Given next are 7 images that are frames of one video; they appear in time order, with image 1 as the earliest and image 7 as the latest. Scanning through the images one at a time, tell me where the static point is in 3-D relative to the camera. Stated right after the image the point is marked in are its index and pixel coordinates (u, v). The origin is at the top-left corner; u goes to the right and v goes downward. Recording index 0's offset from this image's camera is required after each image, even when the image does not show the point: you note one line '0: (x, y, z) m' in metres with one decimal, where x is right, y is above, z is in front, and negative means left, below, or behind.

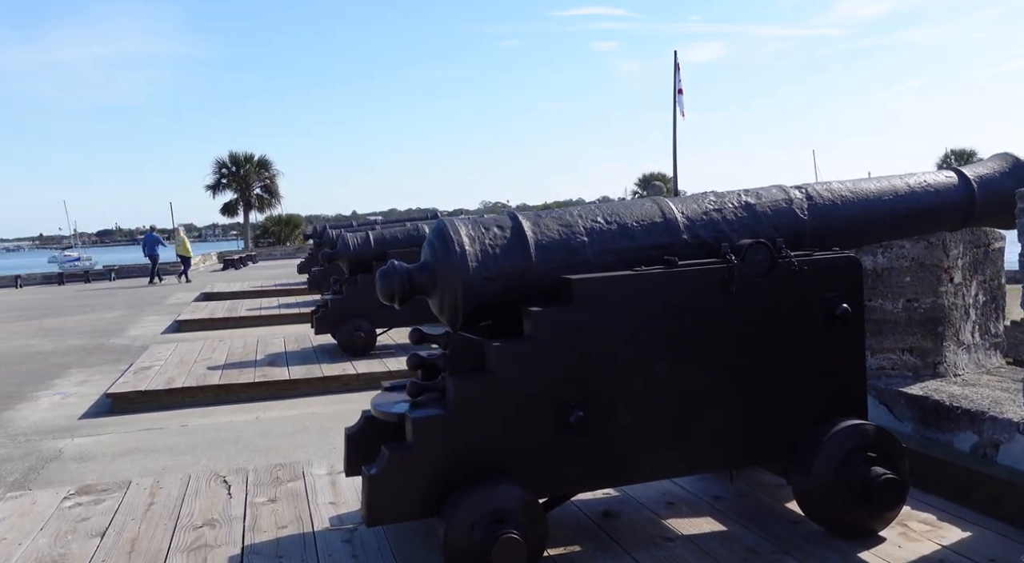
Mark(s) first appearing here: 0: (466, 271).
0: (-0.1, 0.0, +2.5) m
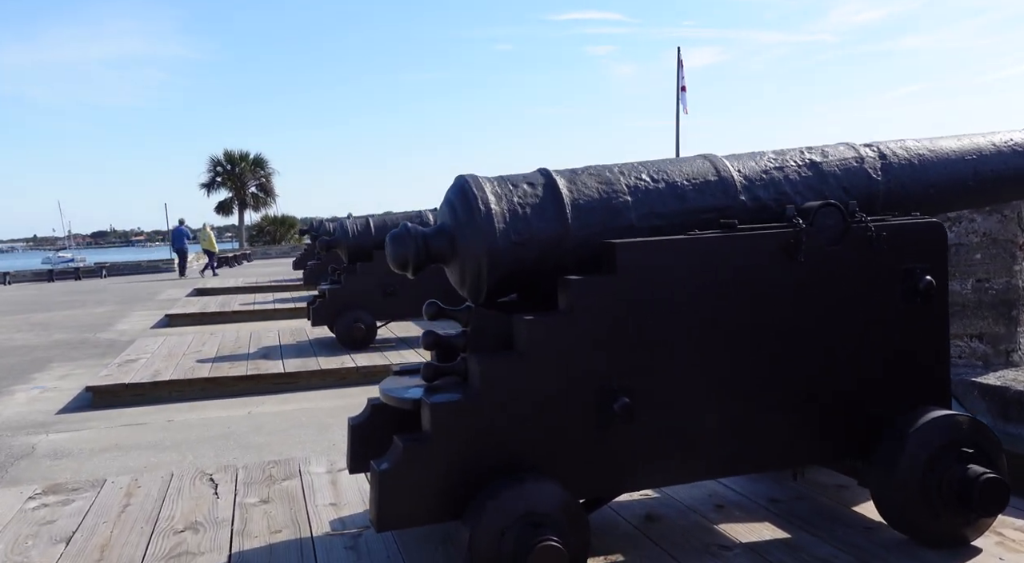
0: (0.0, +0.1, +2.2) m
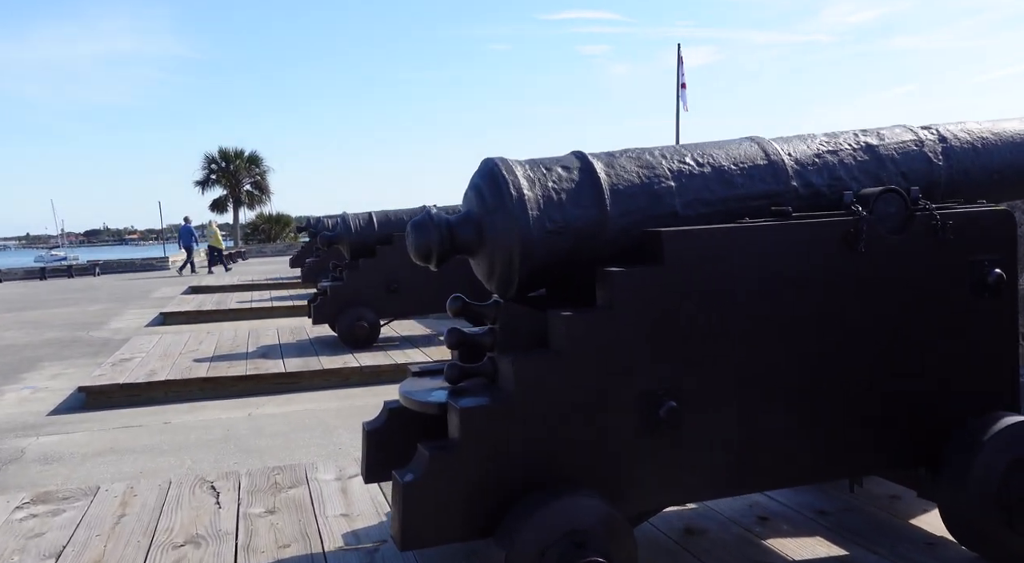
0: (0.0, +0.1, +2.0) m
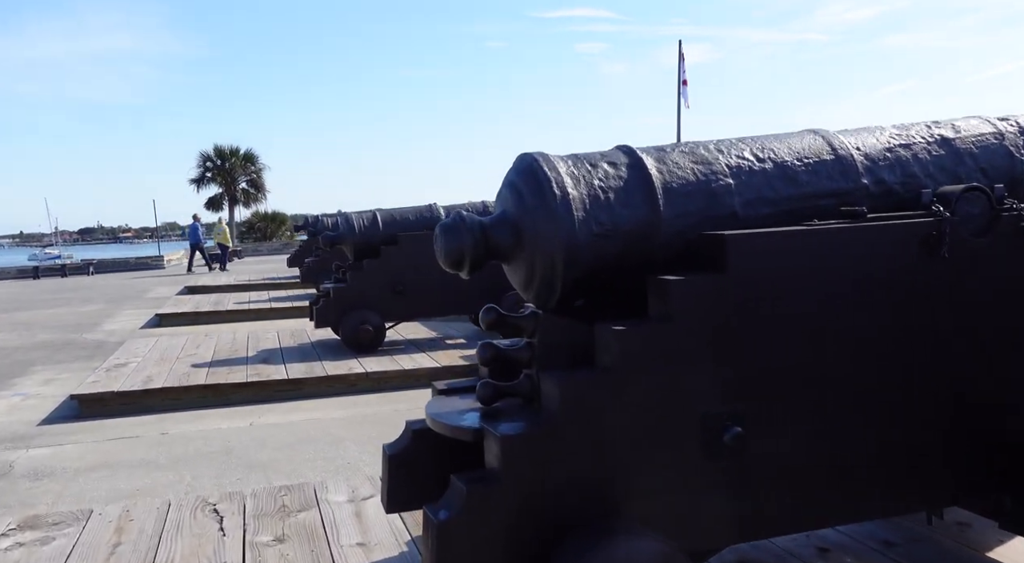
0: (+0.1, +0.1, +1.8) m
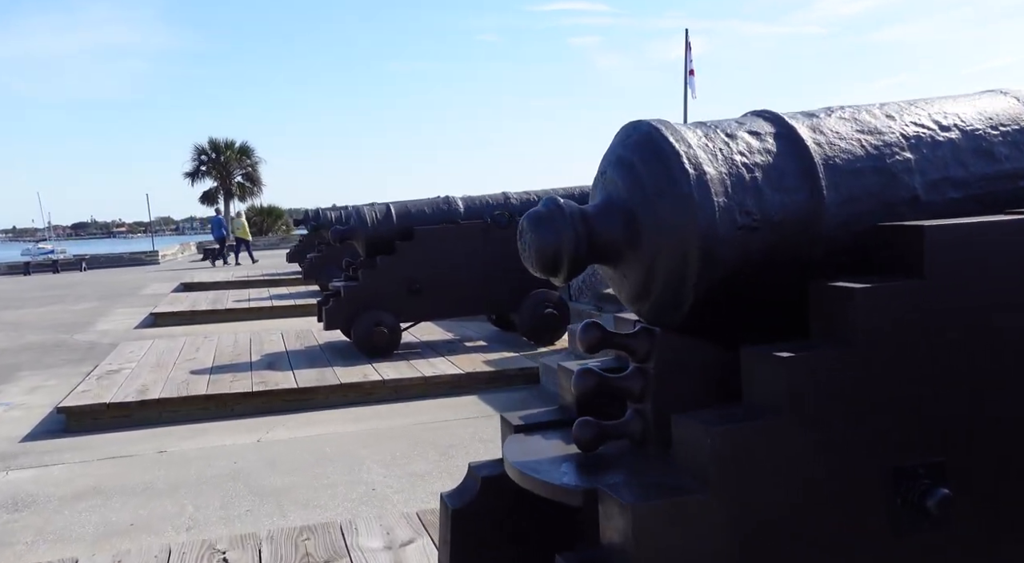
0: (+0.3, +0.1, +1.3) m
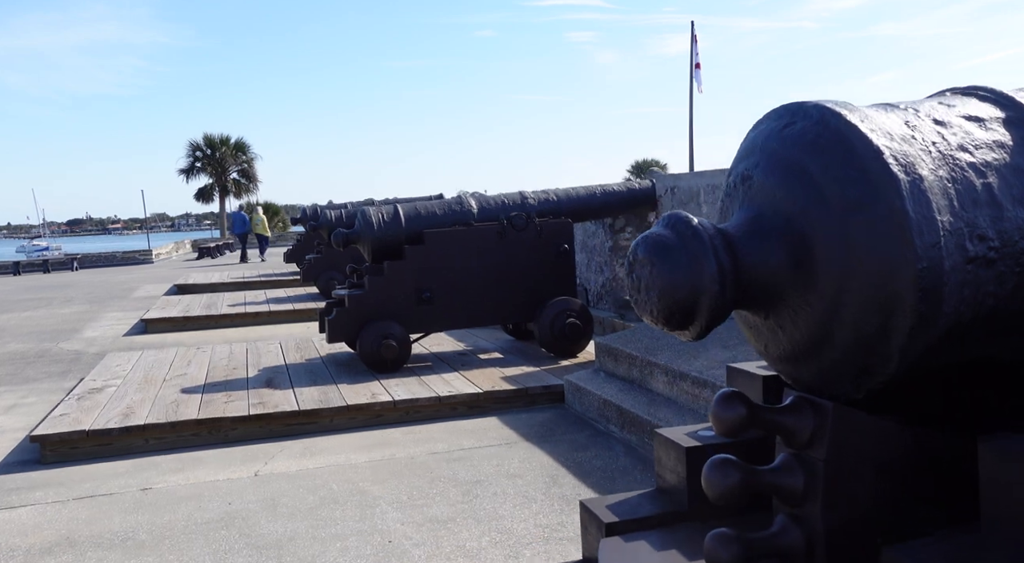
0: (+0.4, 0.0, +0.9) m
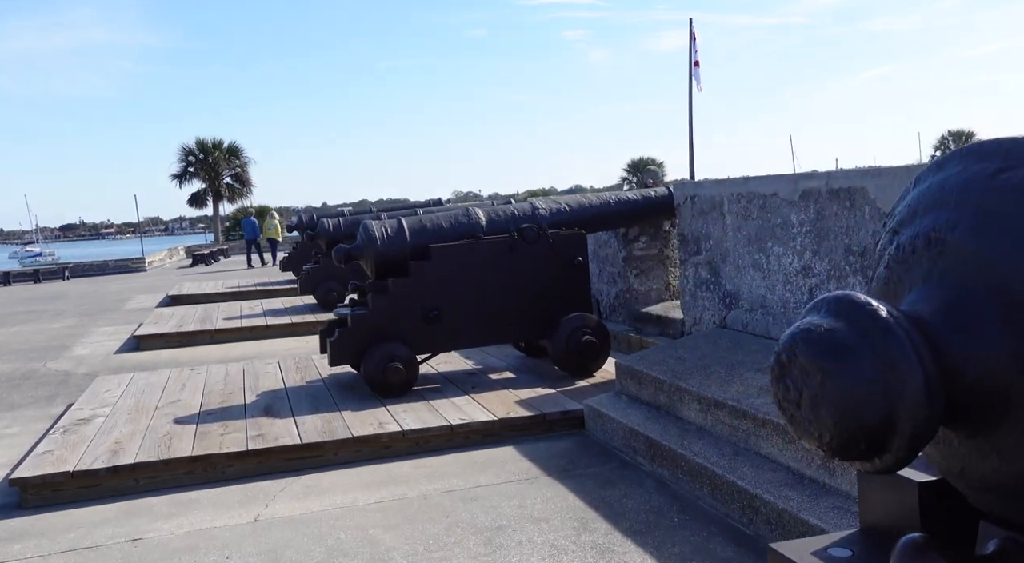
0: (+0.5, 0.0, +0.6) m
